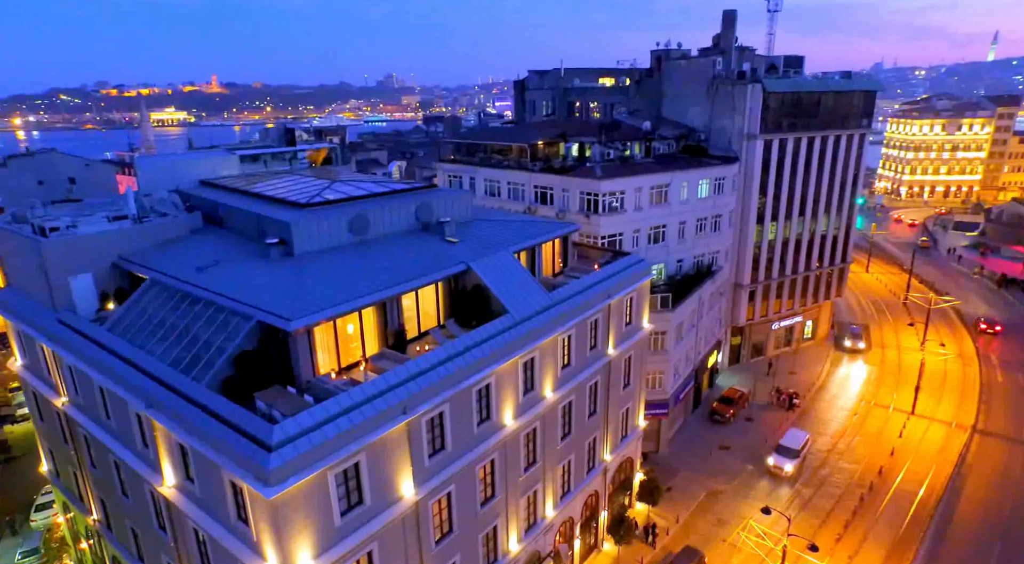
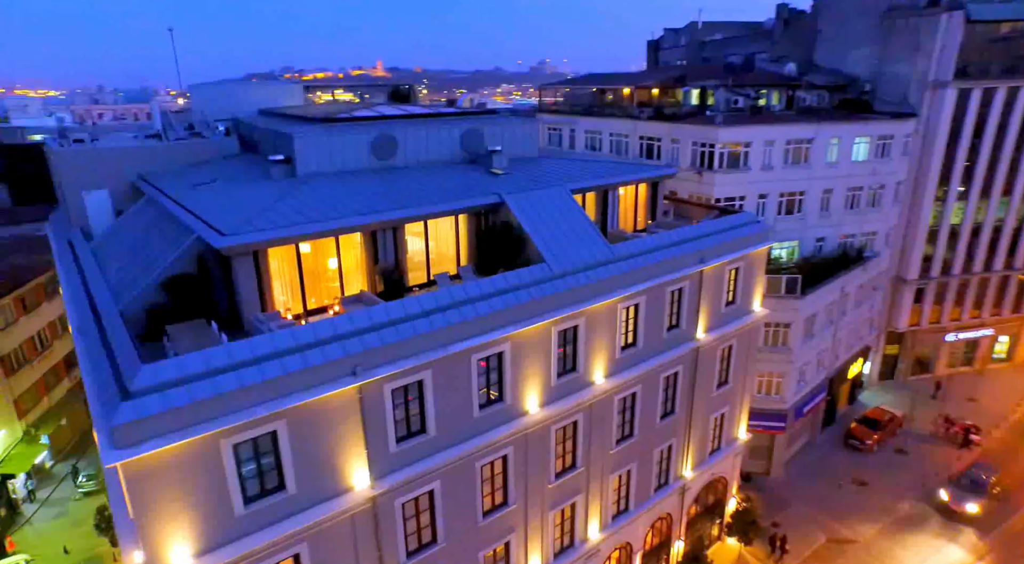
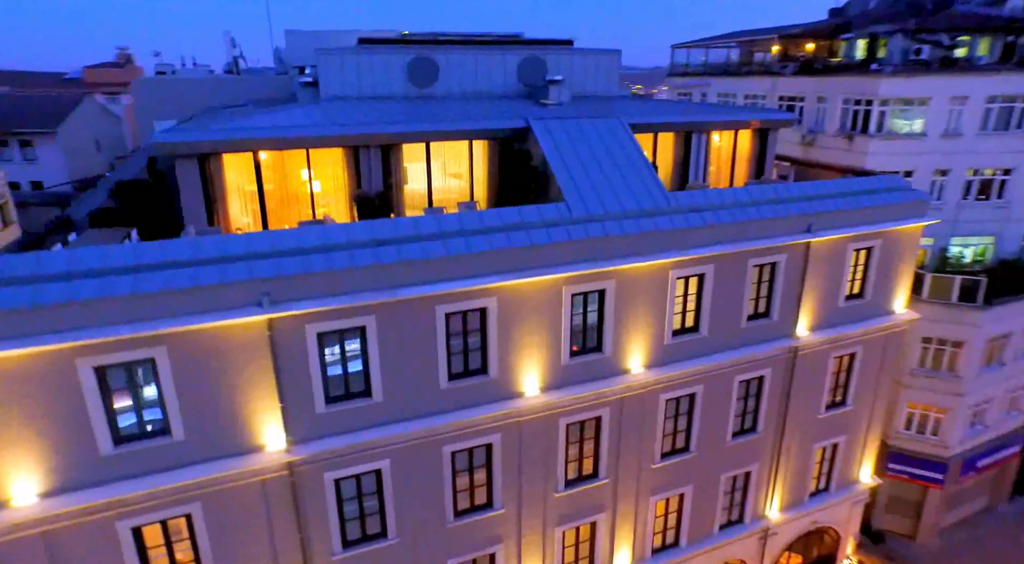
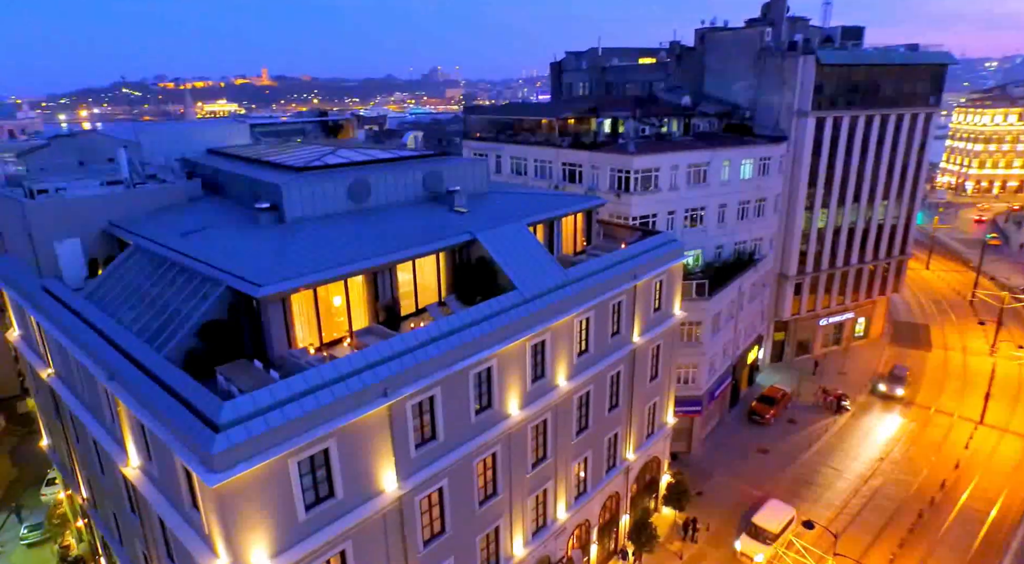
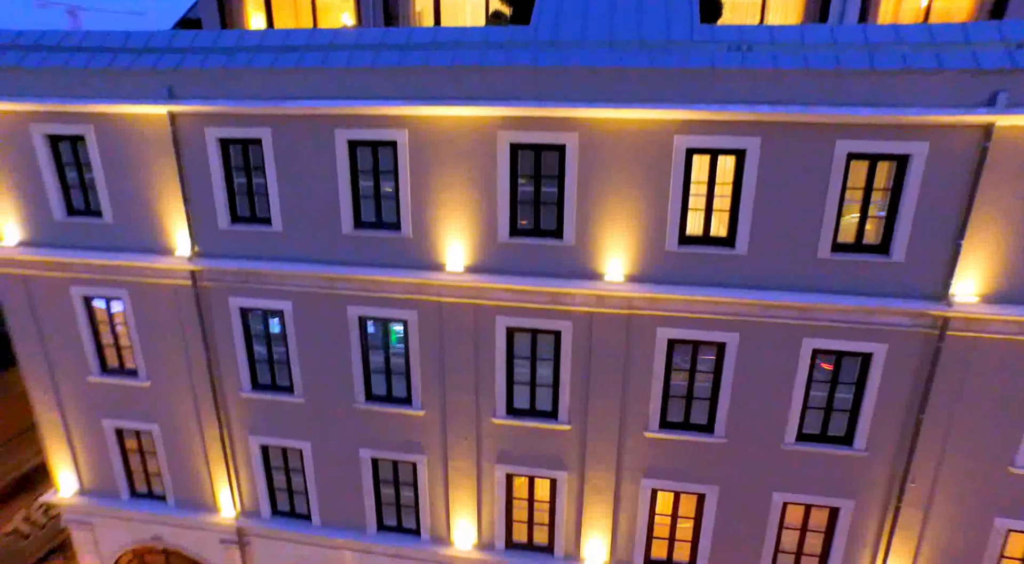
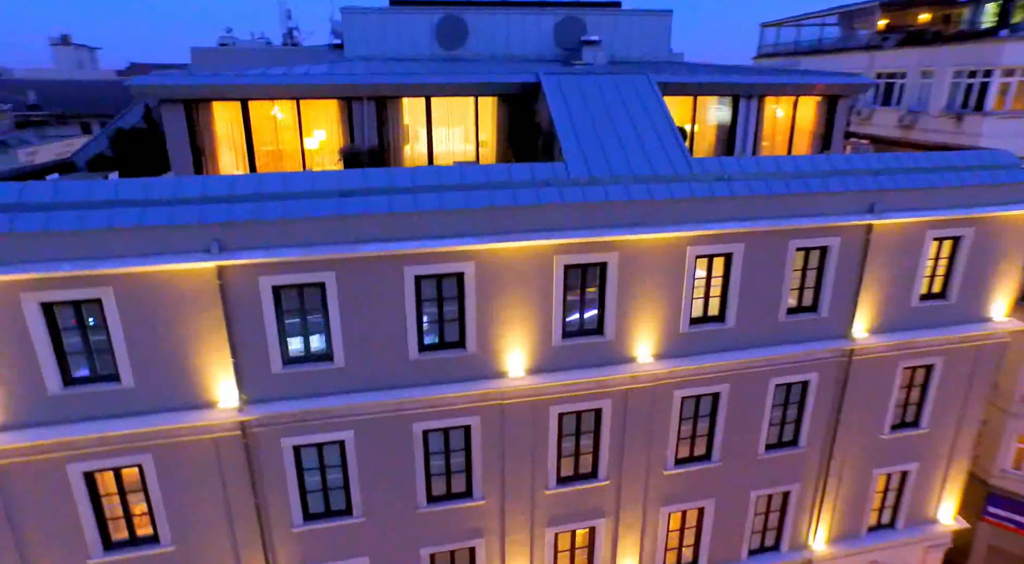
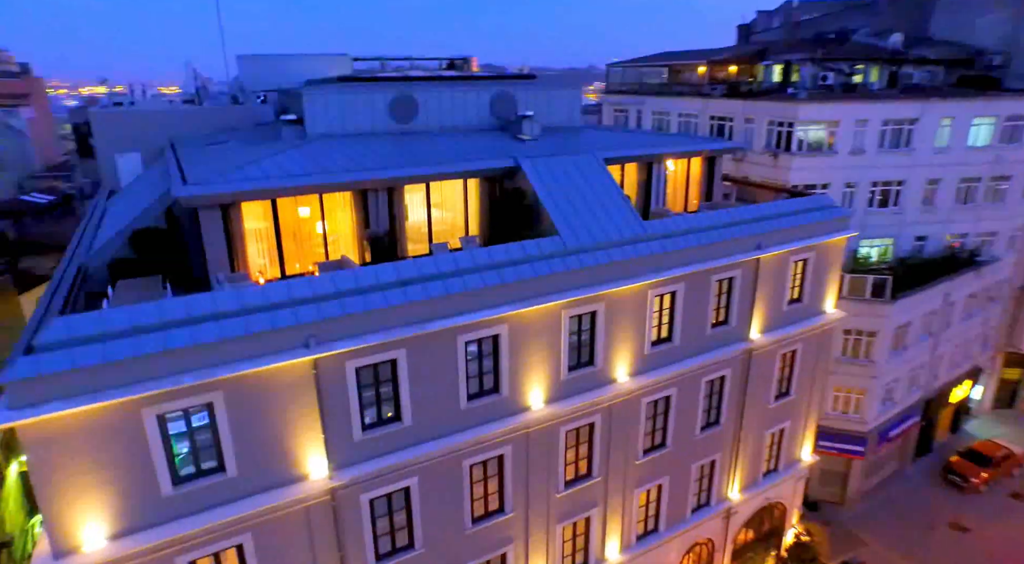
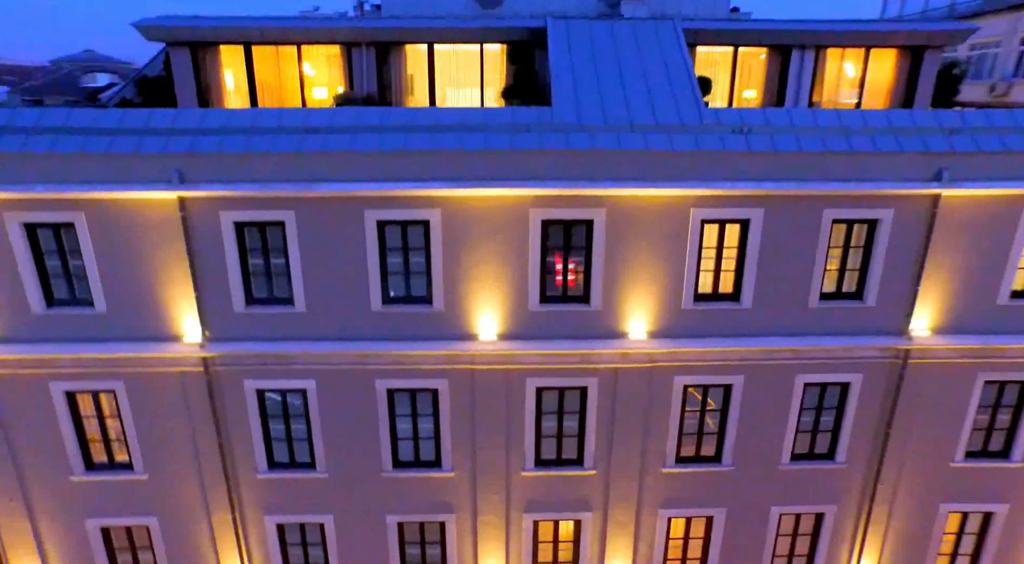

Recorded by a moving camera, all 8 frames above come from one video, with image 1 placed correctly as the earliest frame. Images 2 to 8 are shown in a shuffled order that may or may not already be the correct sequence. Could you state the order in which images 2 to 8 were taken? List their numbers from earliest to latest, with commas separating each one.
4, 2, 7, 3, 6, 8, 5
